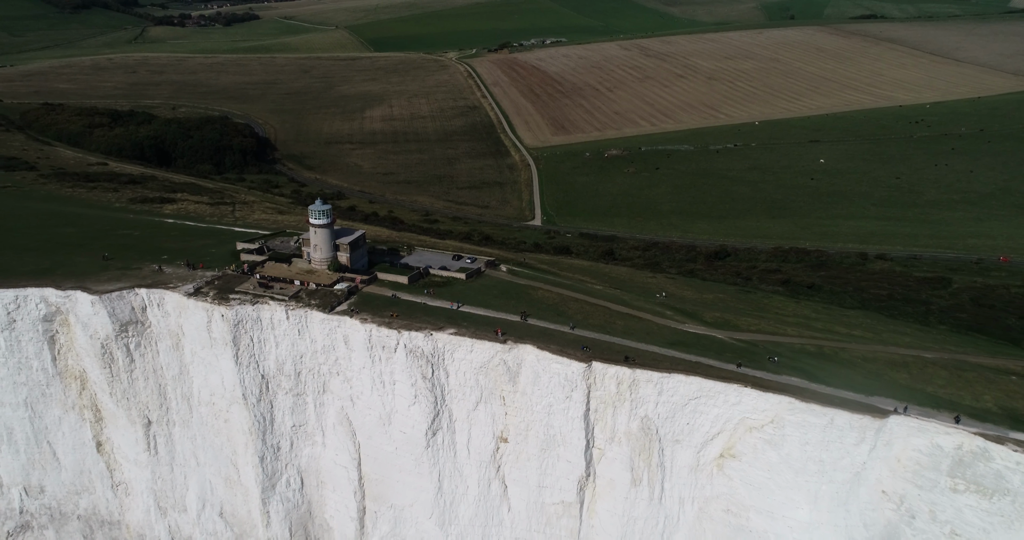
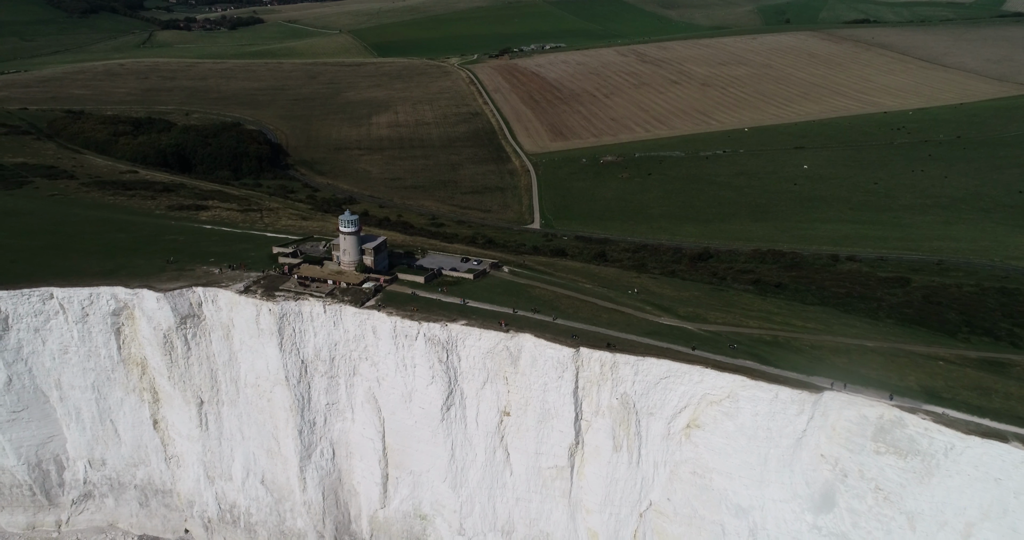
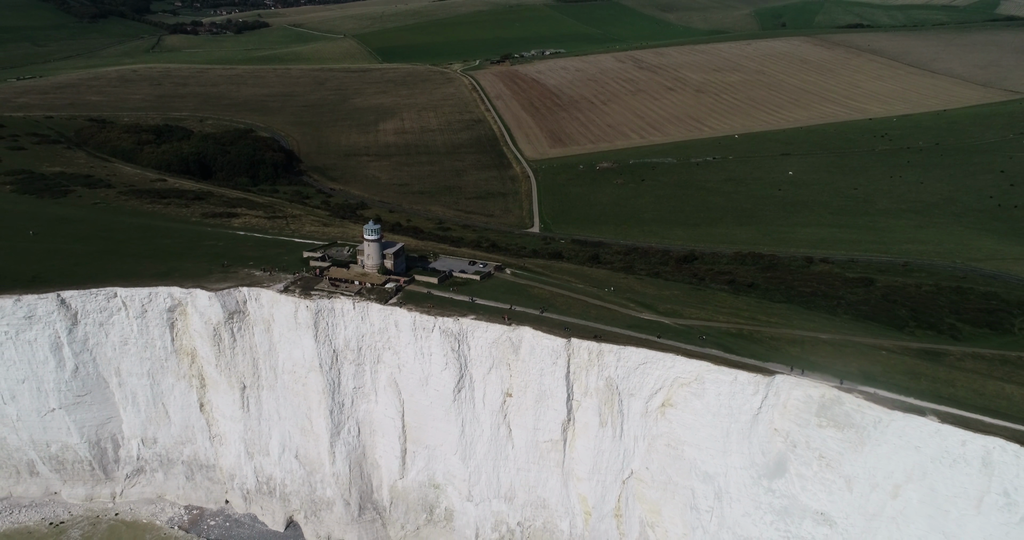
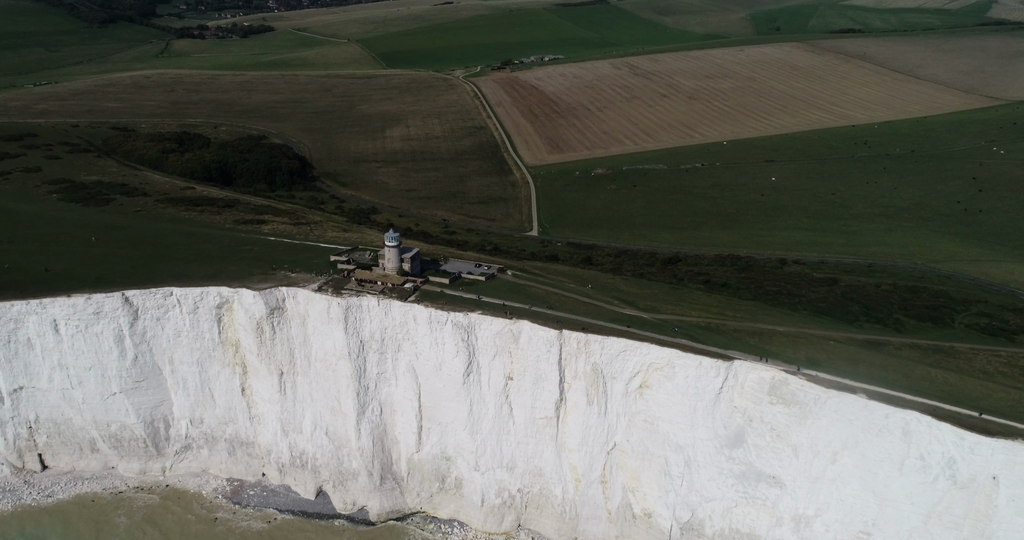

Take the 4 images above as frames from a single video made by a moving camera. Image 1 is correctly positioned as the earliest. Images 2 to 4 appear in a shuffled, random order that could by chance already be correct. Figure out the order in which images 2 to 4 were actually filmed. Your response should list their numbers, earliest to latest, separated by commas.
2, 3, 4
